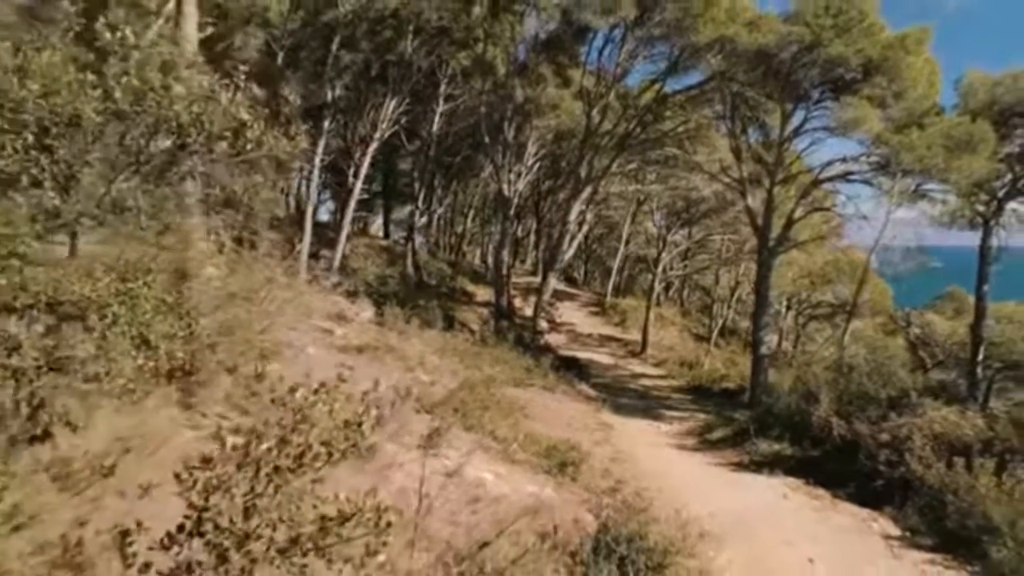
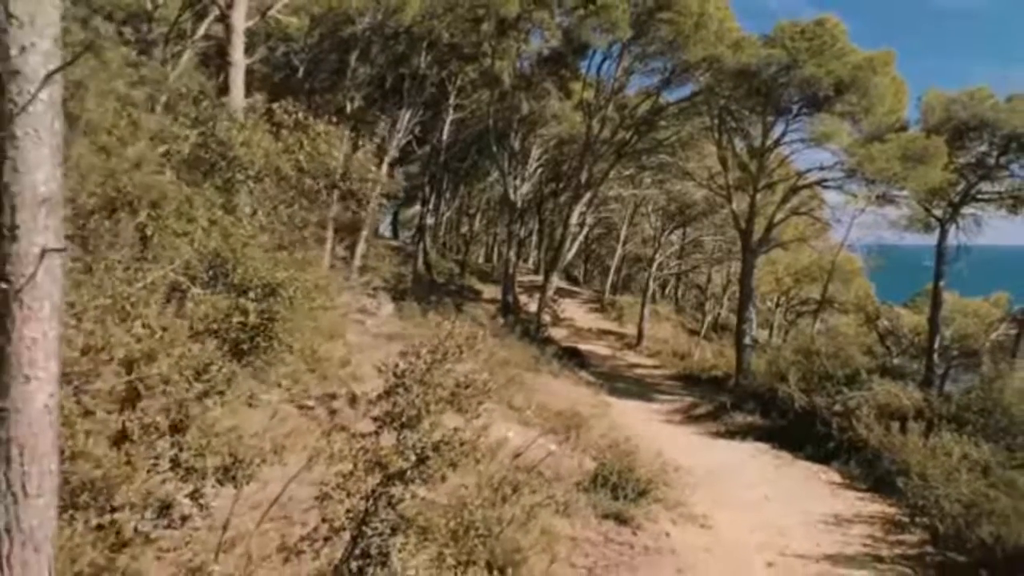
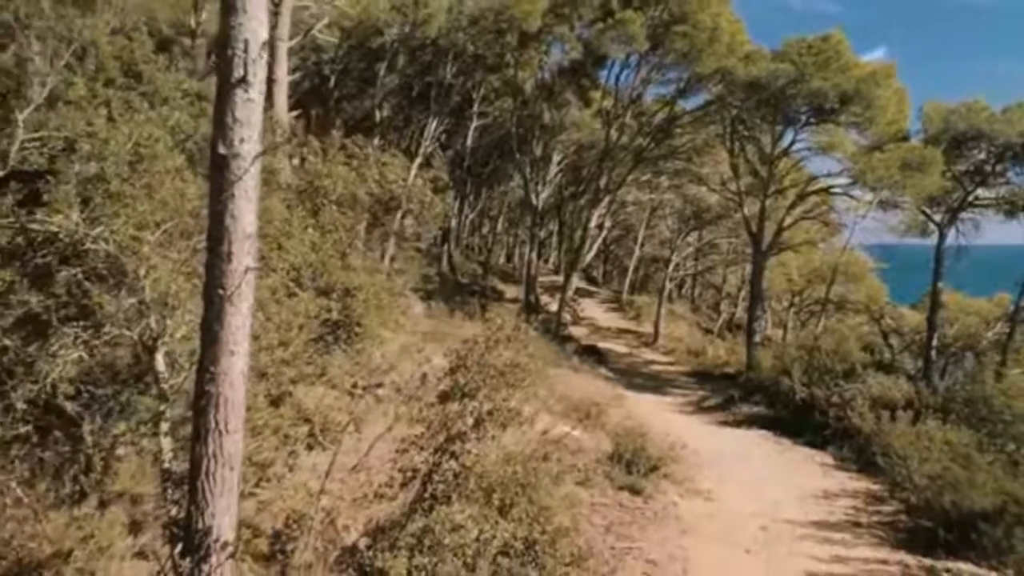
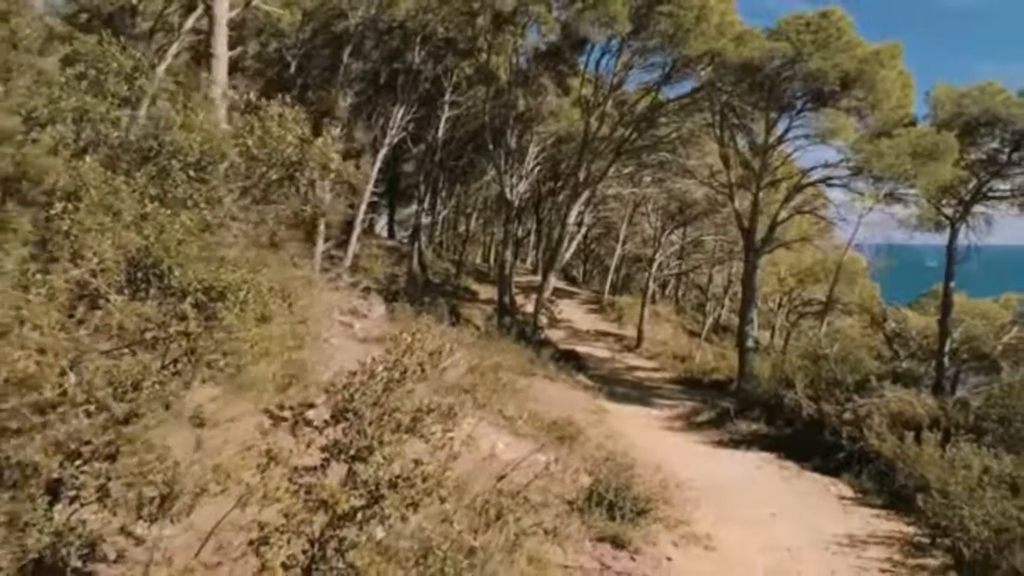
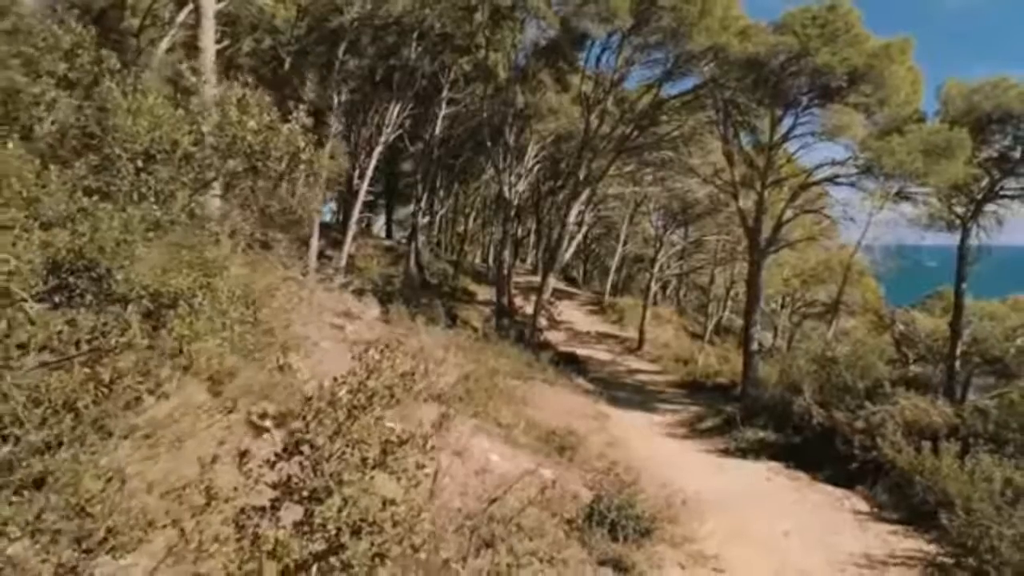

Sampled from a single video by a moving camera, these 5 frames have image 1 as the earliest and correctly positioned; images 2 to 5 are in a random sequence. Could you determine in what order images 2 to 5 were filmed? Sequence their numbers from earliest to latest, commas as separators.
5, 4, 2, 3
